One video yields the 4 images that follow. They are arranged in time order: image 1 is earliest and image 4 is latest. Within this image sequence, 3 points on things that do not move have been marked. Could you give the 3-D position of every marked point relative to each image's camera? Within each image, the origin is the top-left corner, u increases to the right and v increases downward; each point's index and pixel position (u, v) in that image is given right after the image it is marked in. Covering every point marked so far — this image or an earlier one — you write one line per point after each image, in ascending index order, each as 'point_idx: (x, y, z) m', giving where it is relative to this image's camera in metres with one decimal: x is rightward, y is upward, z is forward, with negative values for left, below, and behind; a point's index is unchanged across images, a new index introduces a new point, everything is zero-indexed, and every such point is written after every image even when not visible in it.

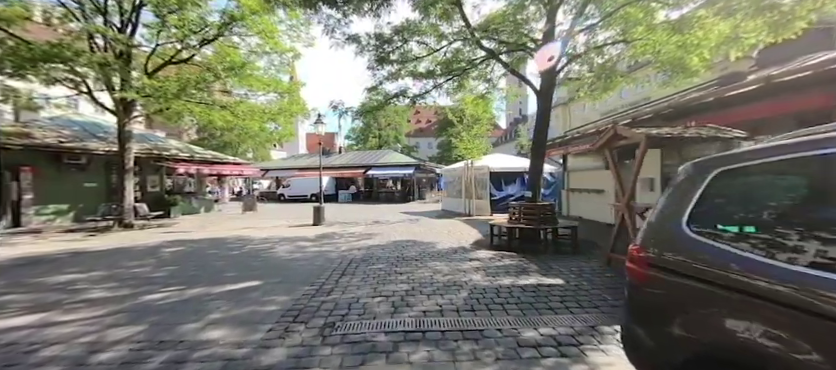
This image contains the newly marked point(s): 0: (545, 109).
0: (+3.3, +2.0, +8.6) m
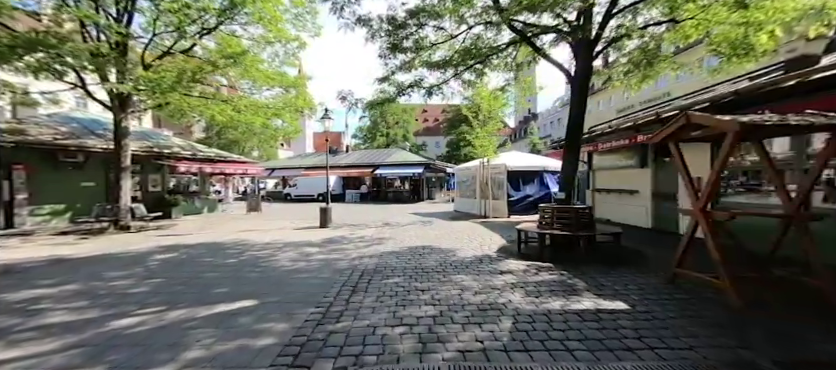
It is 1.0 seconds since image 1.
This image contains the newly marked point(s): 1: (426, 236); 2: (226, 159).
0: (+3.7, +2.0, +7.6) m
1: (+0.3, -1.5, +9.9) m
2: (-11.3, +1.5, +19.7) m
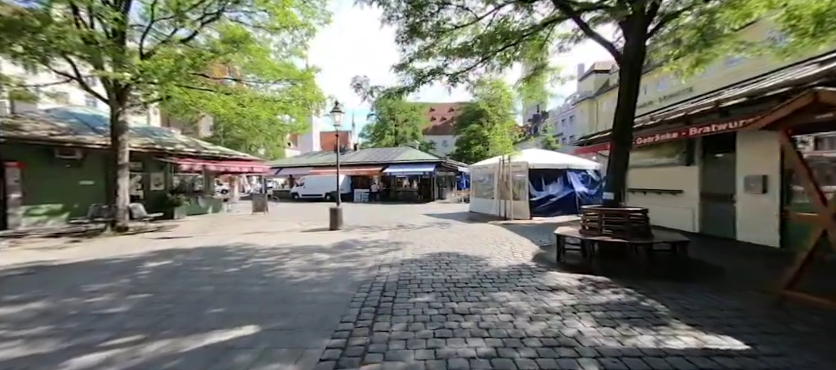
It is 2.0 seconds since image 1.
0: (+4.2, +2.0, +6.6) m
1: (+0.8, -1.5, +9.0) m
2: (-10.6, +1.6, +19.0) m
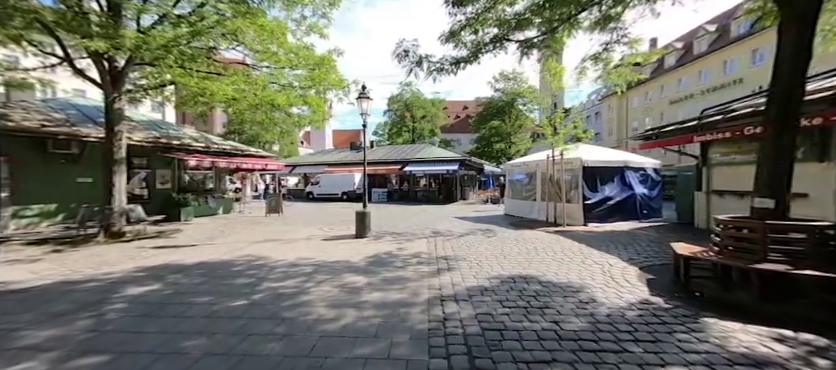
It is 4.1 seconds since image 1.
0: (+5.3, +1.9, +4.6) m
1: (+1.9, -1.5, +7.1) m
2: (-9.1, +1.7, +17.5) m
